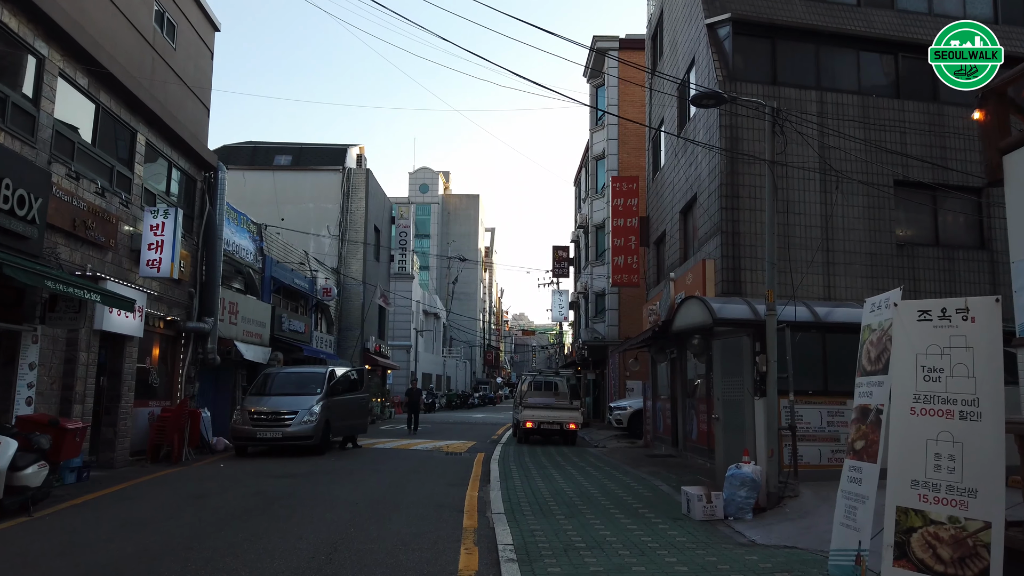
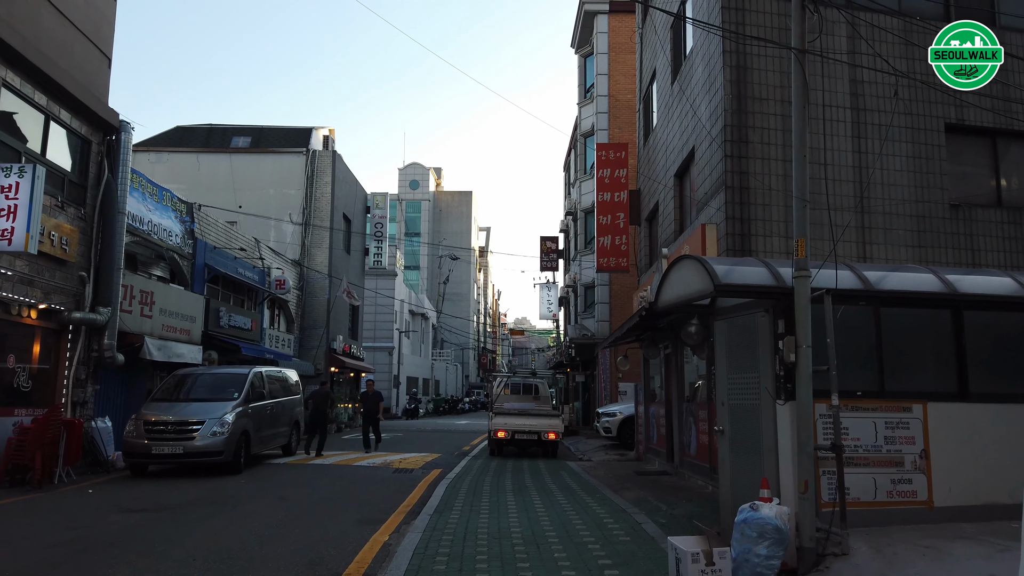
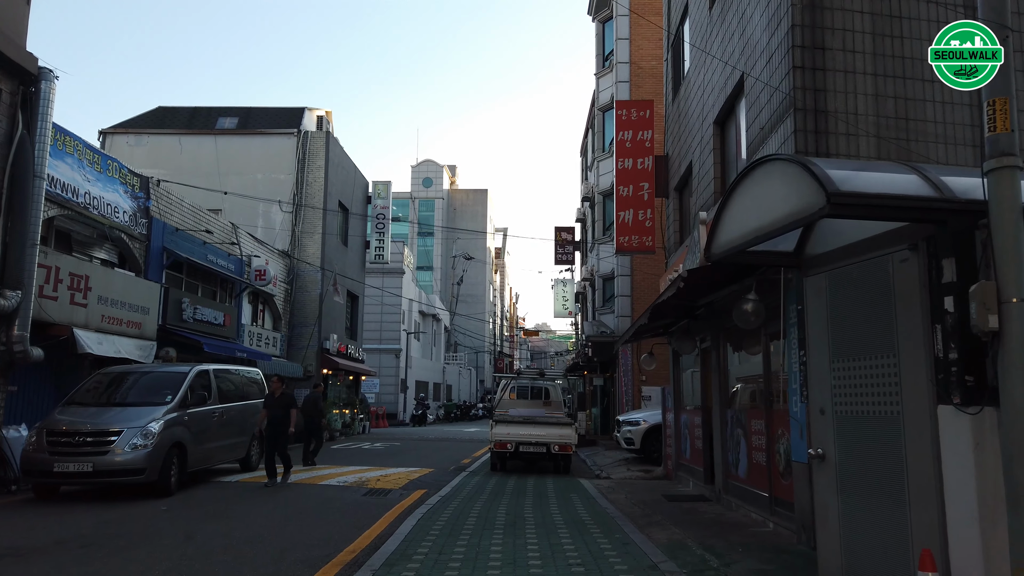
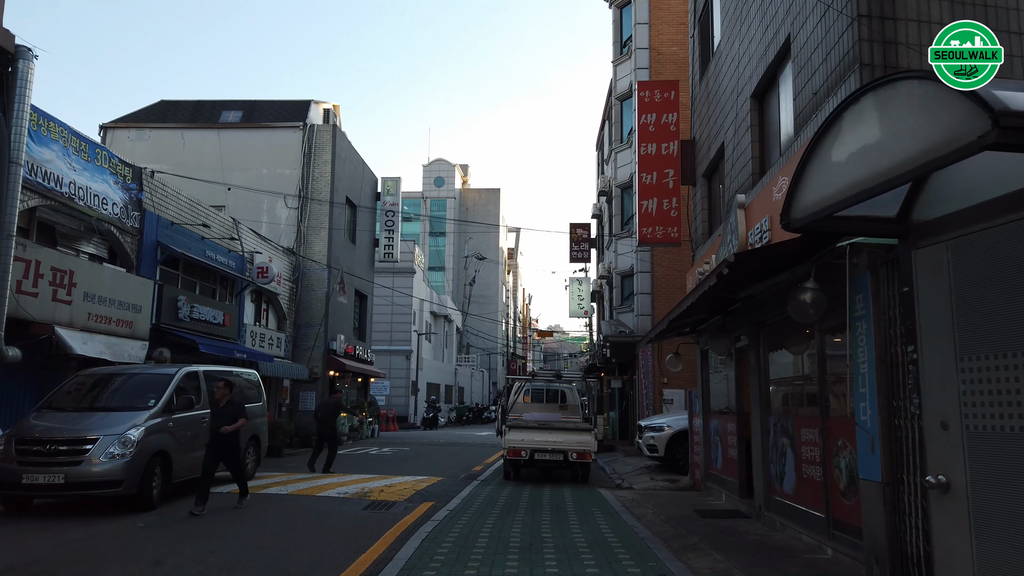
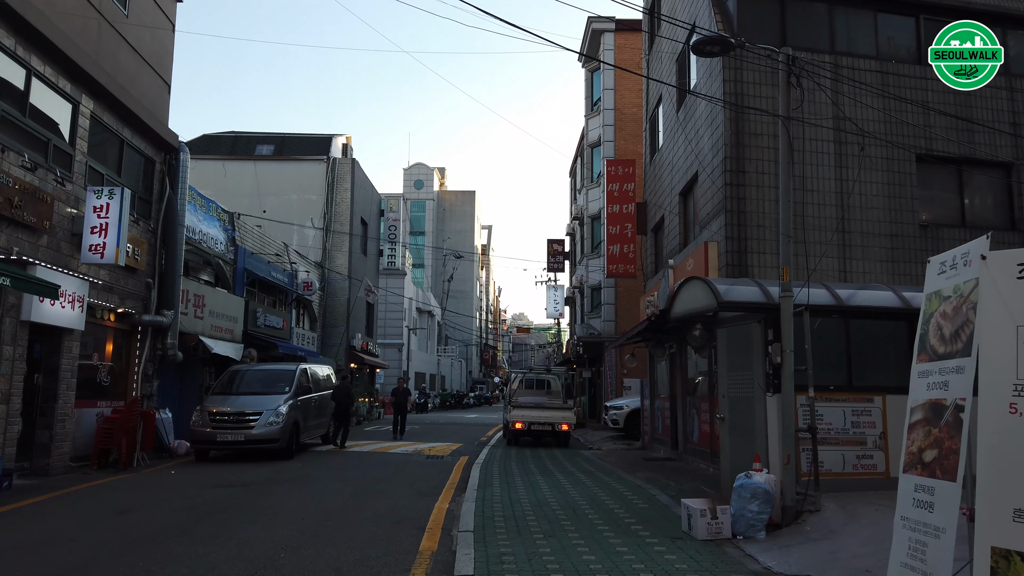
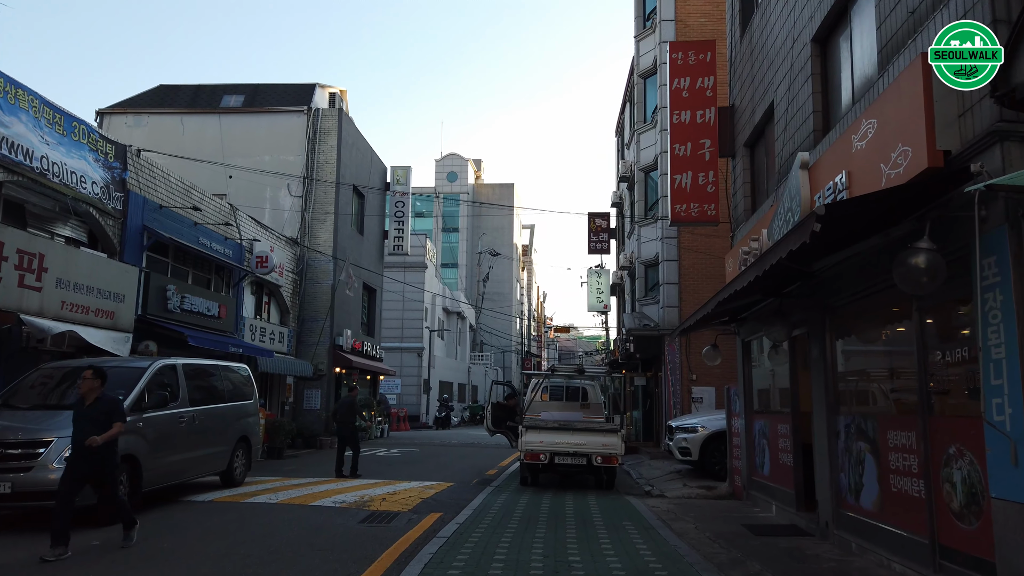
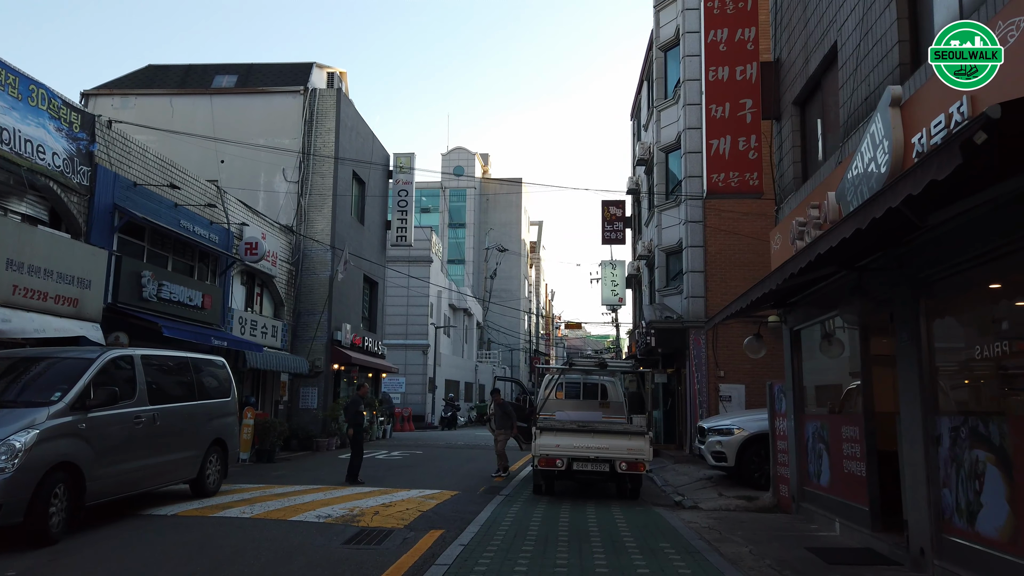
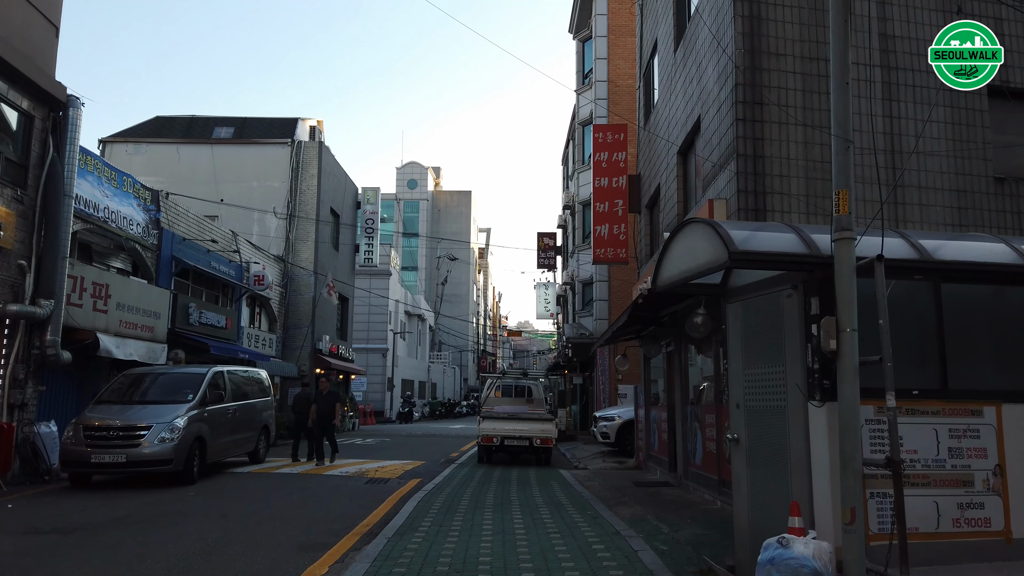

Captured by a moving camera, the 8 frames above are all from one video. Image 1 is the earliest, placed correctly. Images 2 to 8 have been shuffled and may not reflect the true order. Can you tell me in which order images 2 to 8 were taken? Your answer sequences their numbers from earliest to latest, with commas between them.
5, 2, 8, 3, 4, 6, 7
